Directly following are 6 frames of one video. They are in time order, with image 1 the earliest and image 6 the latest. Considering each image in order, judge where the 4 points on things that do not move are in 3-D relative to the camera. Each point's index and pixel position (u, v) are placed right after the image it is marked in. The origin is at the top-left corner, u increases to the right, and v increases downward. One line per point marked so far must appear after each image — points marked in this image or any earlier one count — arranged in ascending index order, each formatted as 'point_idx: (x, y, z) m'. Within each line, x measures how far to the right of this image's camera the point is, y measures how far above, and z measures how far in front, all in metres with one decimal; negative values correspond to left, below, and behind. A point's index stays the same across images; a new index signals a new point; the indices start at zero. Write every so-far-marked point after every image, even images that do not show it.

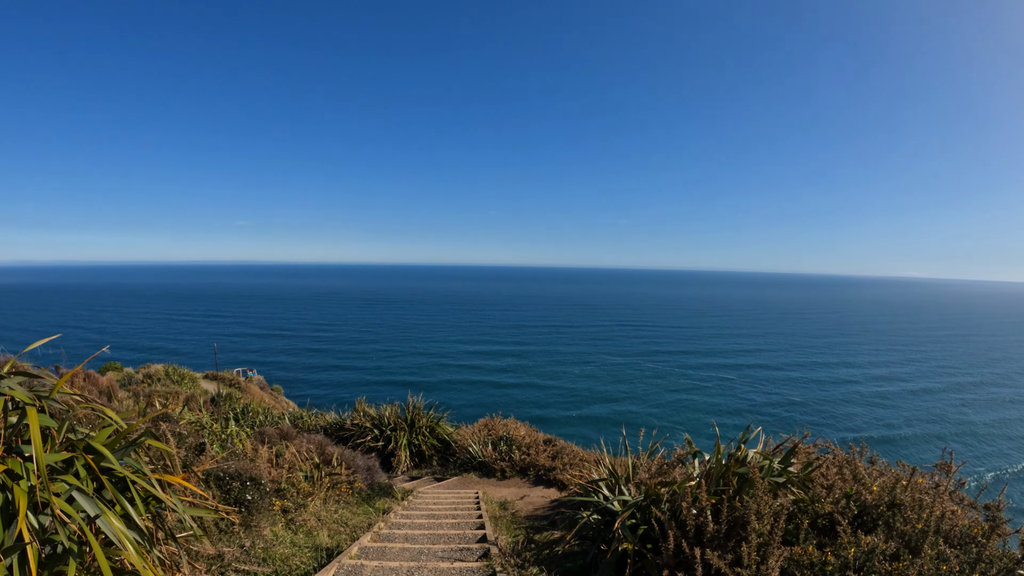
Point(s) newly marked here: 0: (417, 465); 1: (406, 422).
0: (-2.0, -3.8, +8.6) m
1: (-2.4, -3.0, +9.2) m
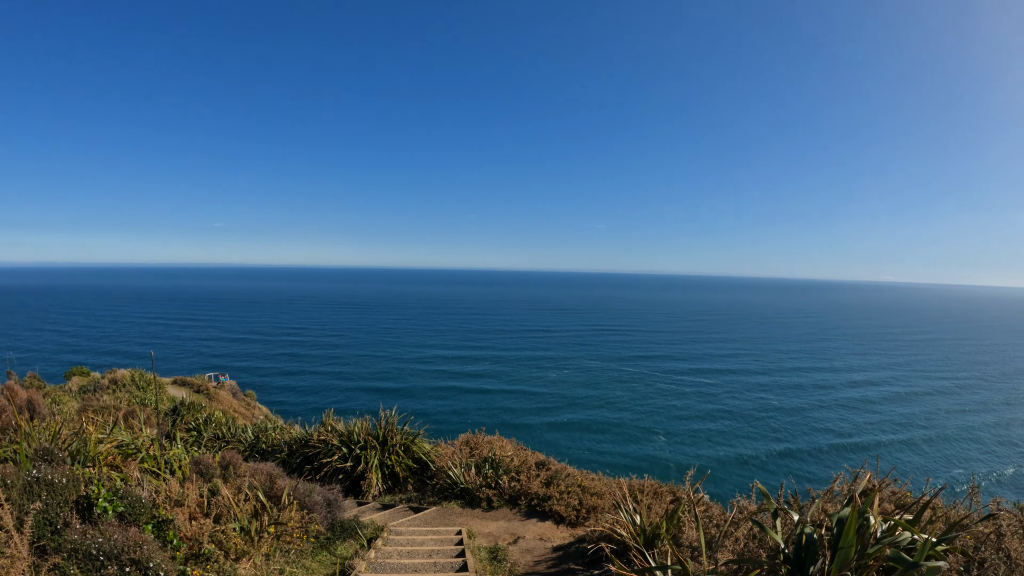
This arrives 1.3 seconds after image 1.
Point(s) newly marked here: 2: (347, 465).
0: (-2.3, -3.9, +7.8) m
1: (-2.8, -3.1, +8.3) m
2: (-3.2, -3.4, +7.9) m
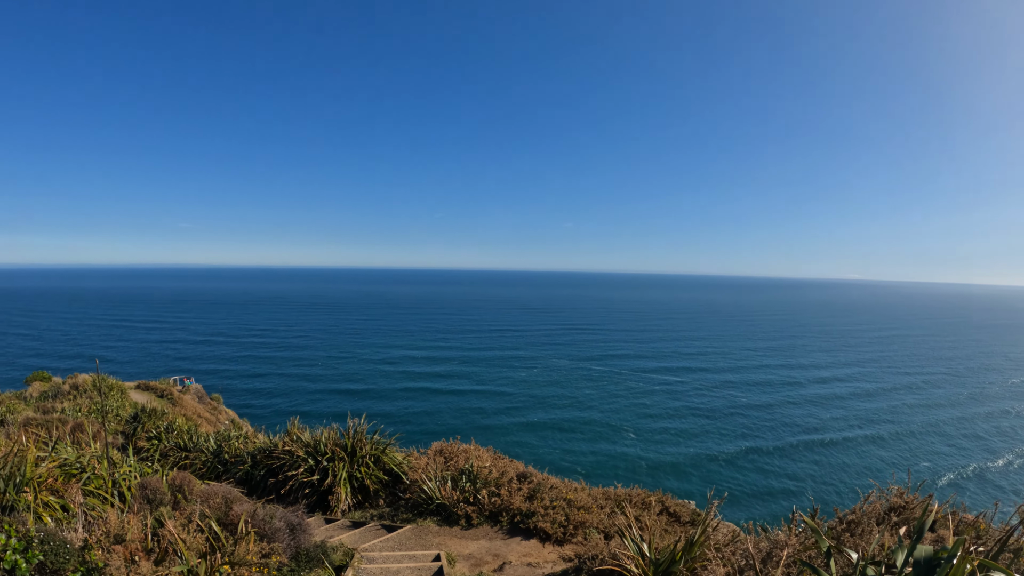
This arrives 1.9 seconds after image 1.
0: (-2.7, -3.9, +7.4) m
1: (-3.2, -3.1, +7.9) m
2: (-3.6, -3.5, +7.5) m
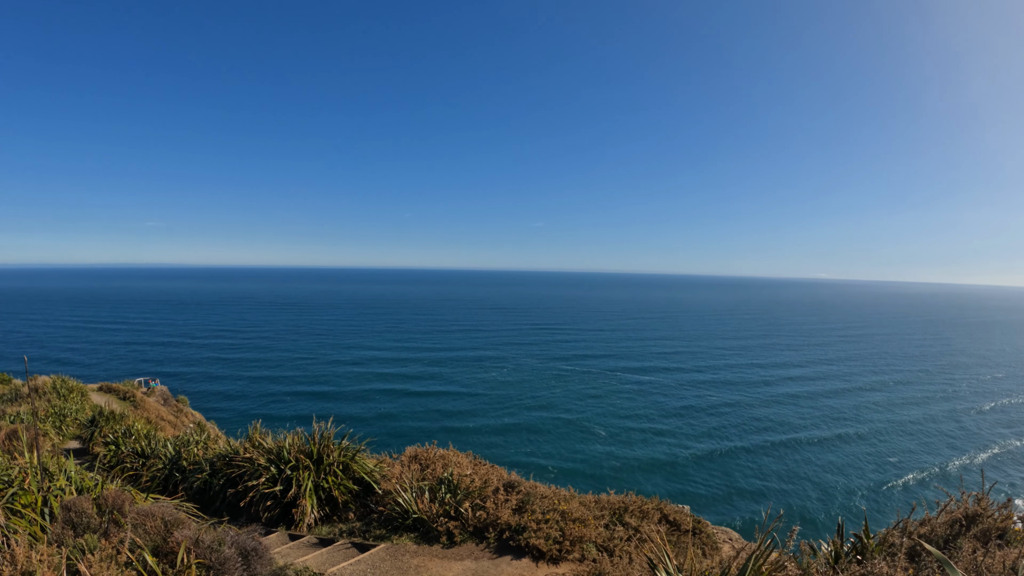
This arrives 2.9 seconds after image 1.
0: (-3.1, -3.8, +6.8) m
1: (-3.6, -3.0, +7.3) m
2: (-3.9, -3.4, +6.8) m
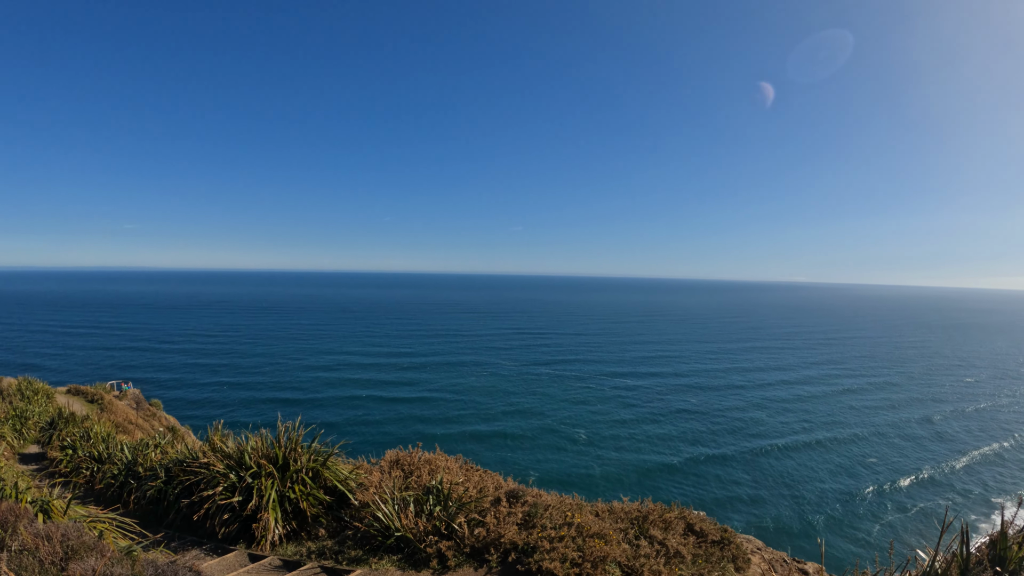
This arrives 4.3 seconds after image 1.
0: (-3.2, -3.6, +6.0) m
1: (-3.7, -2.8, +6.5) m
2: (-4.1, -3.1, +6.0) m
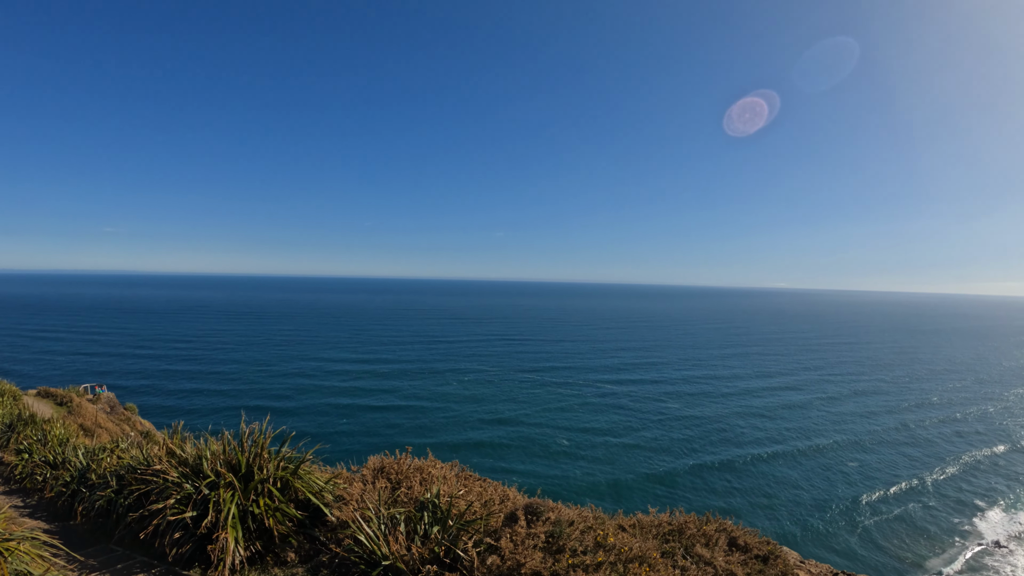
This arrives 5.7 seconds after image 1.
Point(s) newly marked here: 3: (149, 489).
0: (-3.2, -3.4, +5.2) m
1: (-3.7, -2.6, +5.7) m
2: (-4.1, -2.9, +5.1) m
3: (-5.2, -2.9, +5.8) m
